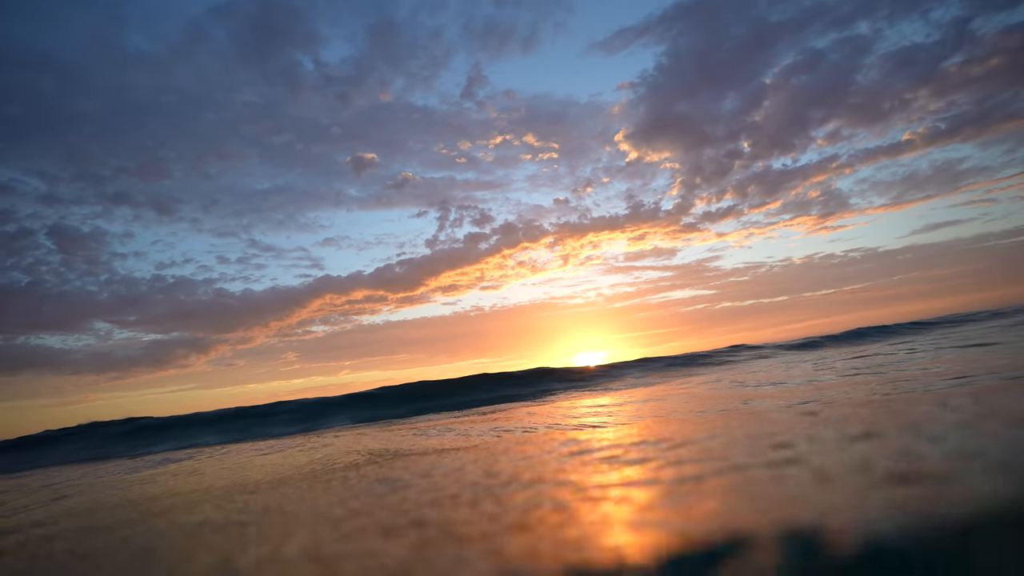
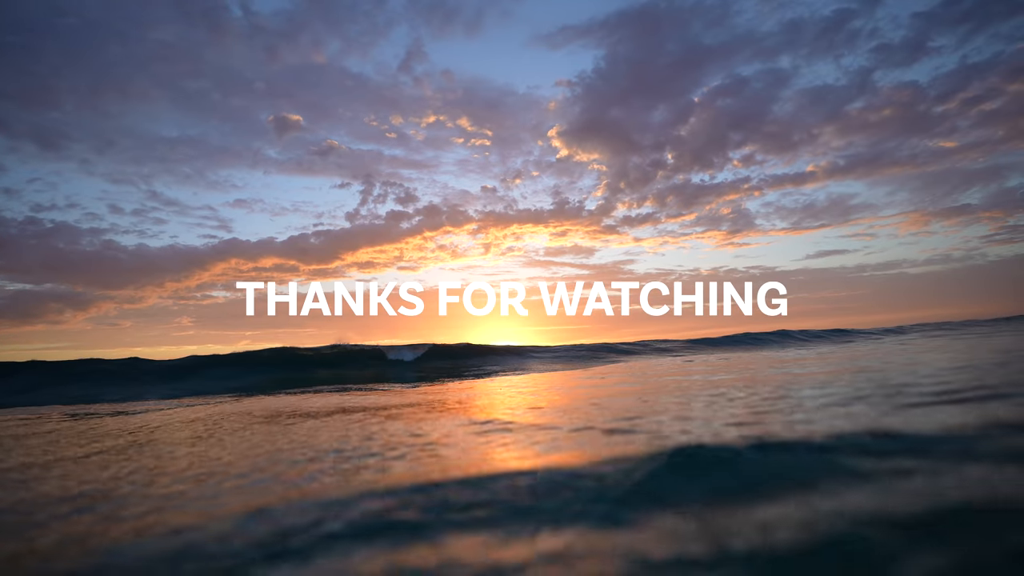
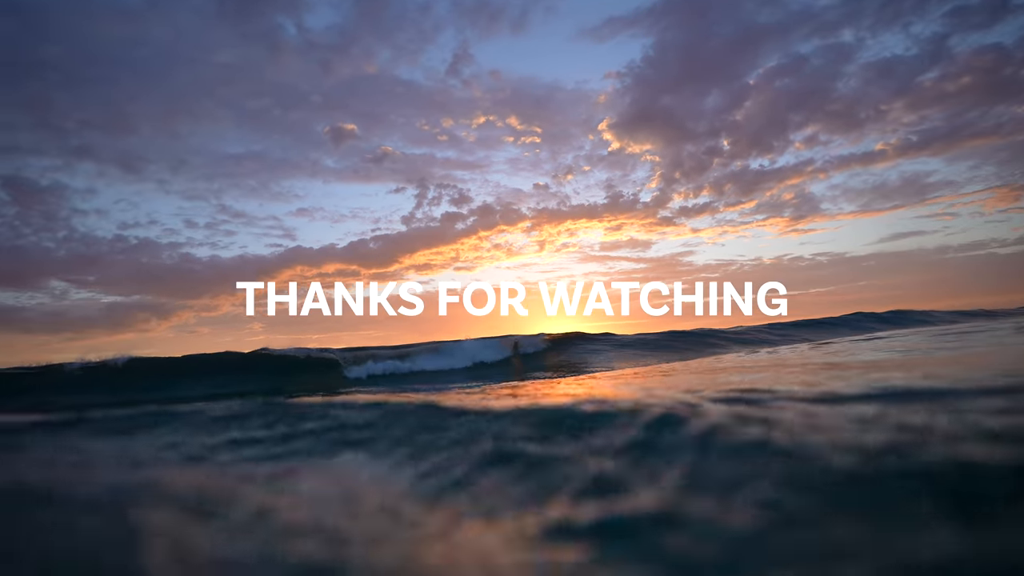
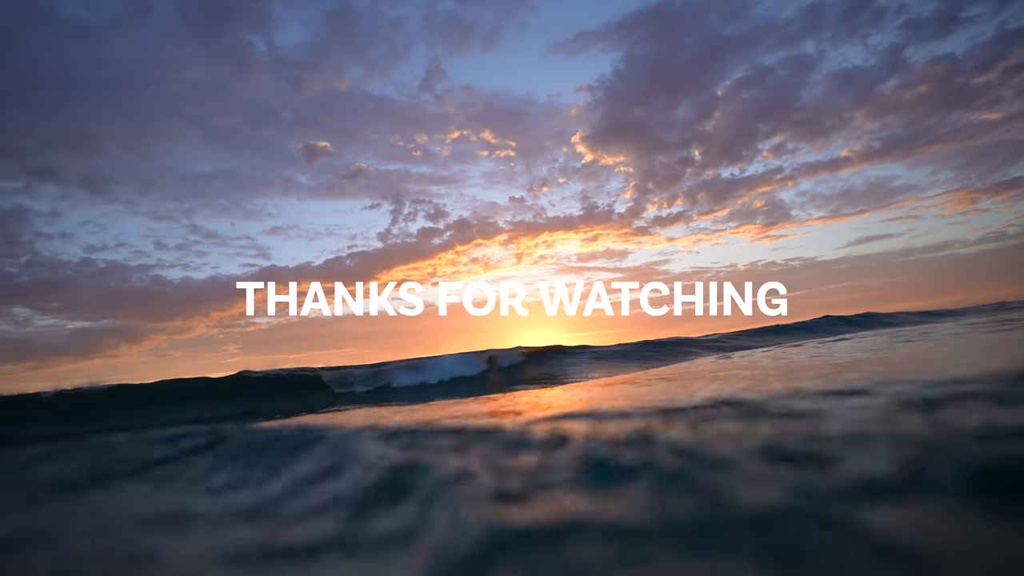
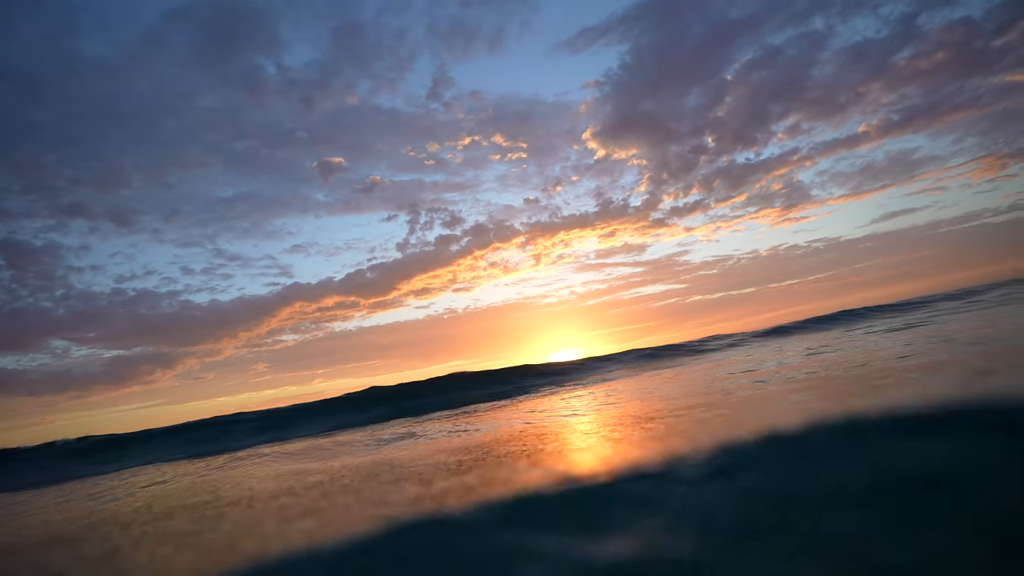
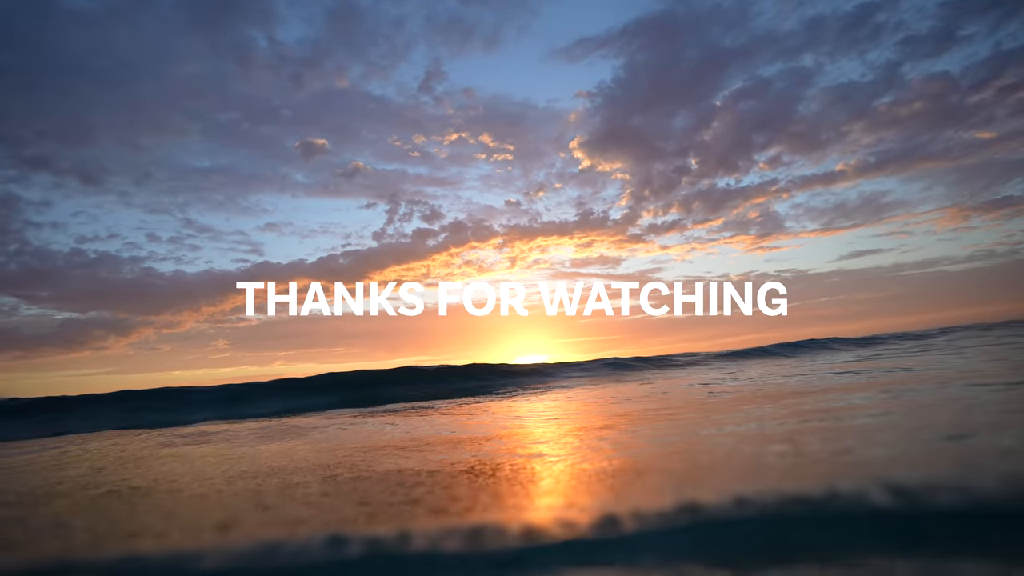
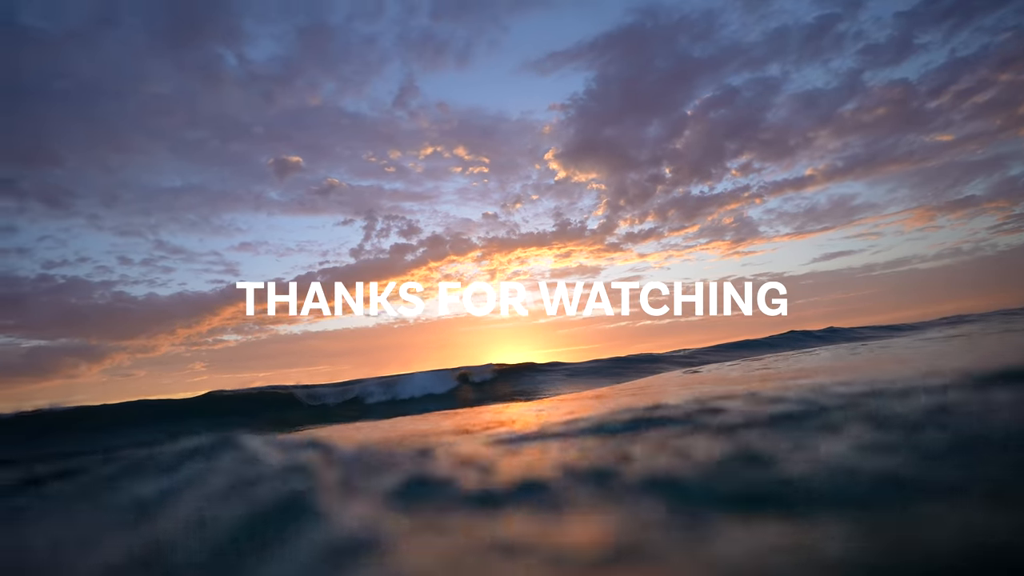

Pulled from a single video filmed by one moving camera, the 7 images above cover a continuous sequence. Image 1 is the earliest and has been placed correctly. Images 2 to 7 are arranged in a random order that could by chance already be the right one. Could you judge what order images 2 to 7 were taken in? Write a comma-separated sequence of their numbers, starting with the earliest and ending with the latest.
5, 6, 2, 7, 4, 3
